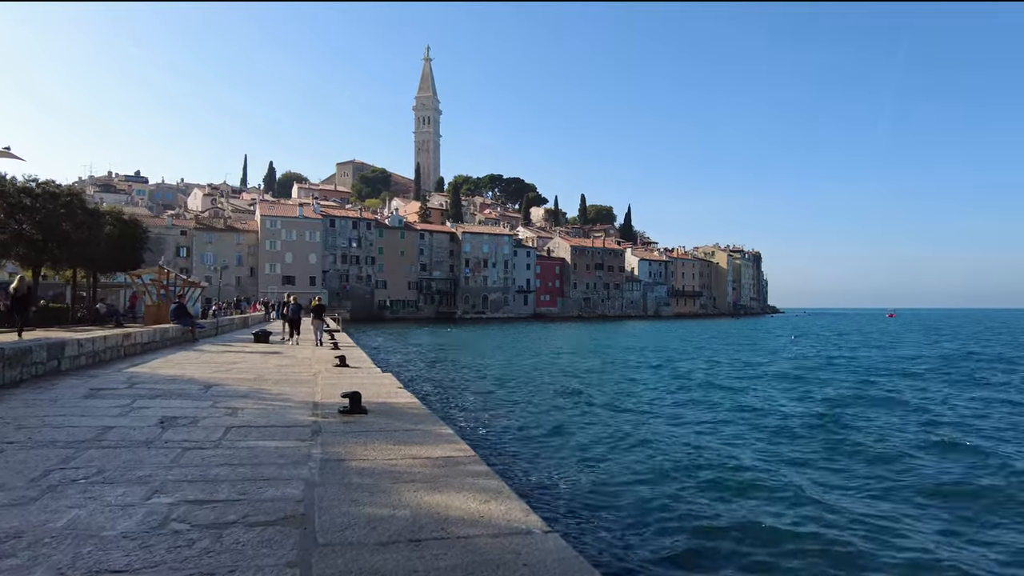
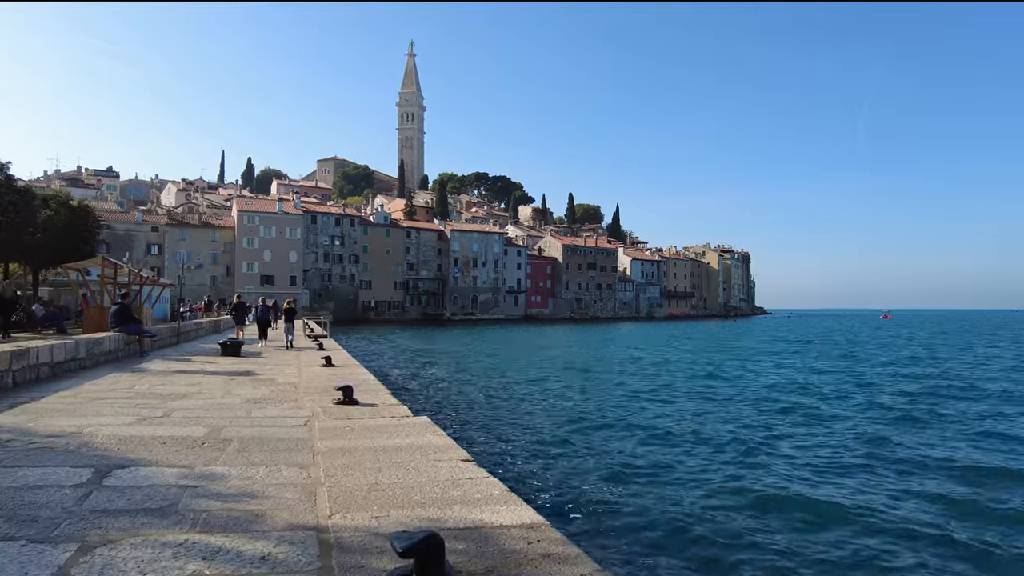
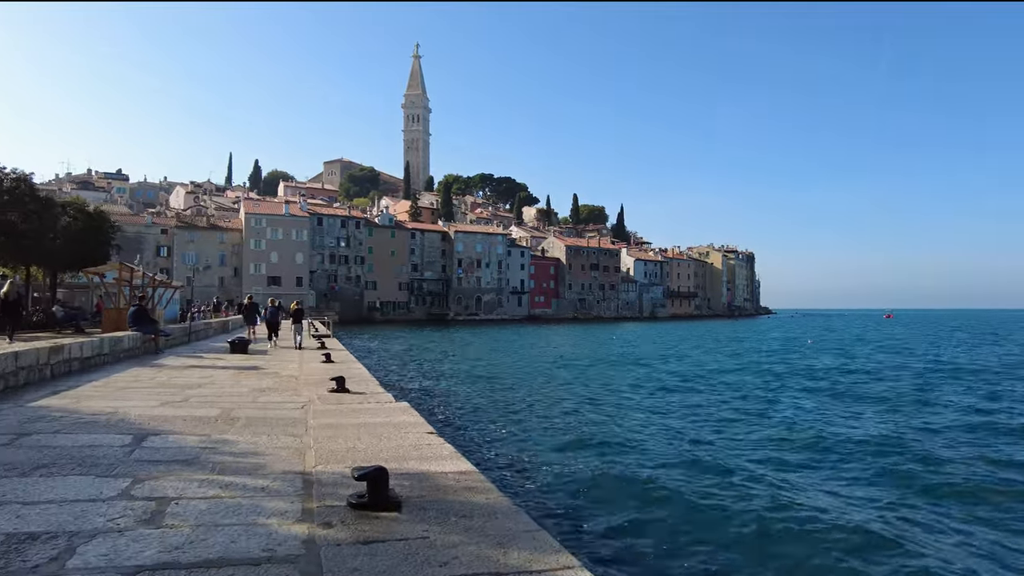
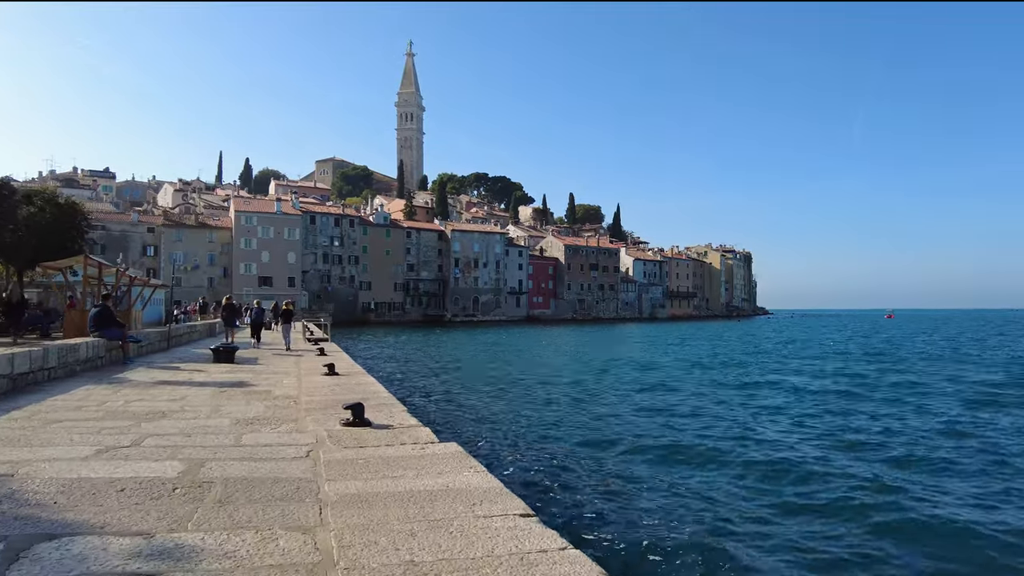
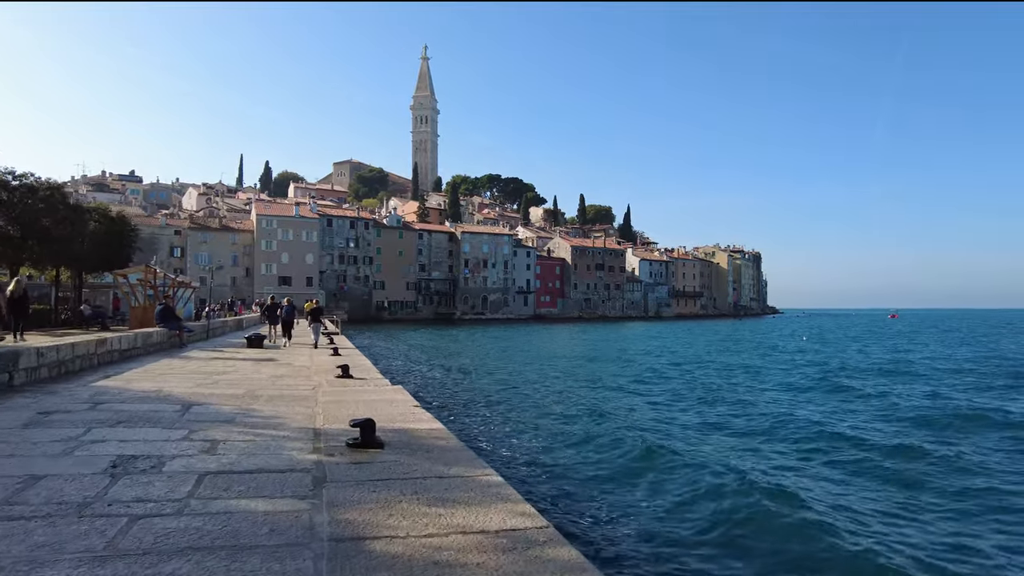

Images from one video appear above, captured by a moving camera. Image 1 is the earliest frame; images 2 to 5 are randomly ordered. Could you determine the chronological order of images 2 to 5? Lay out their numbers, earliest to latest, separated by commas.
5, 3, 2, 4
